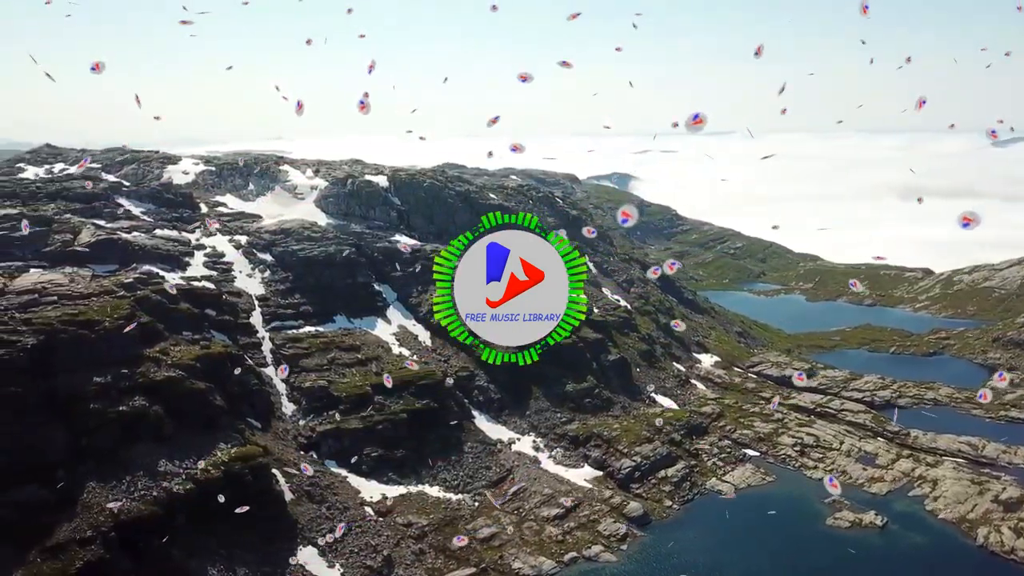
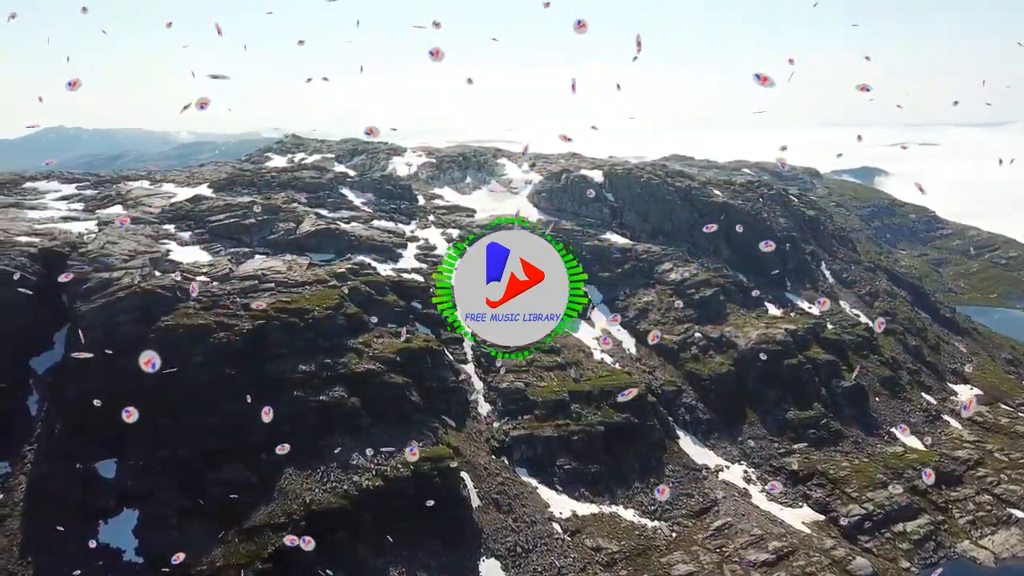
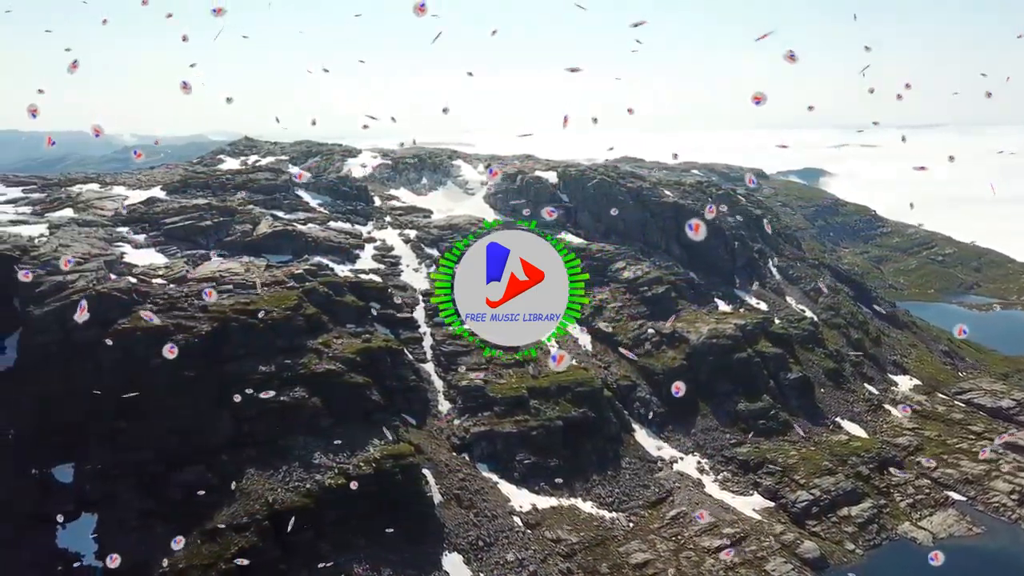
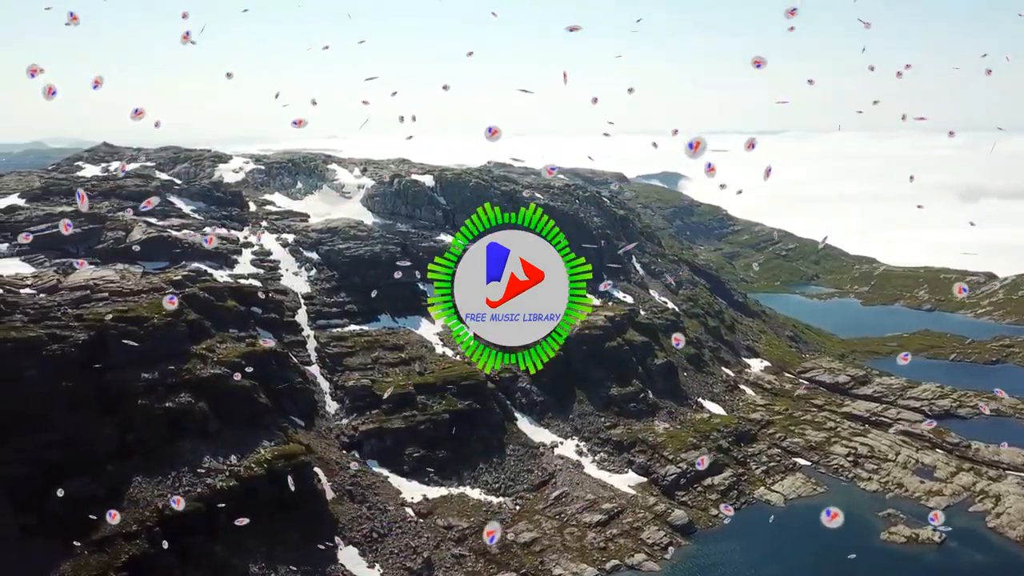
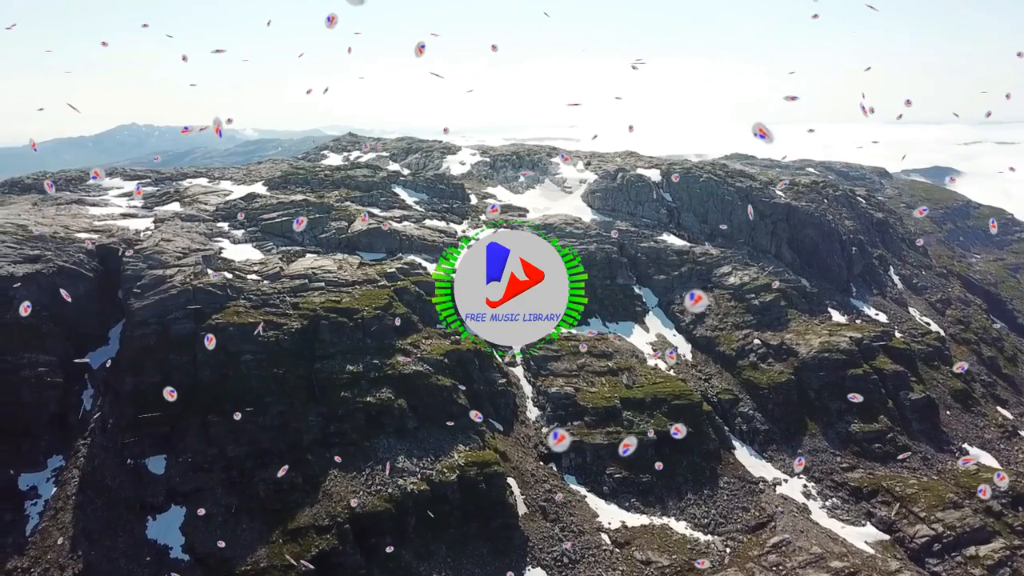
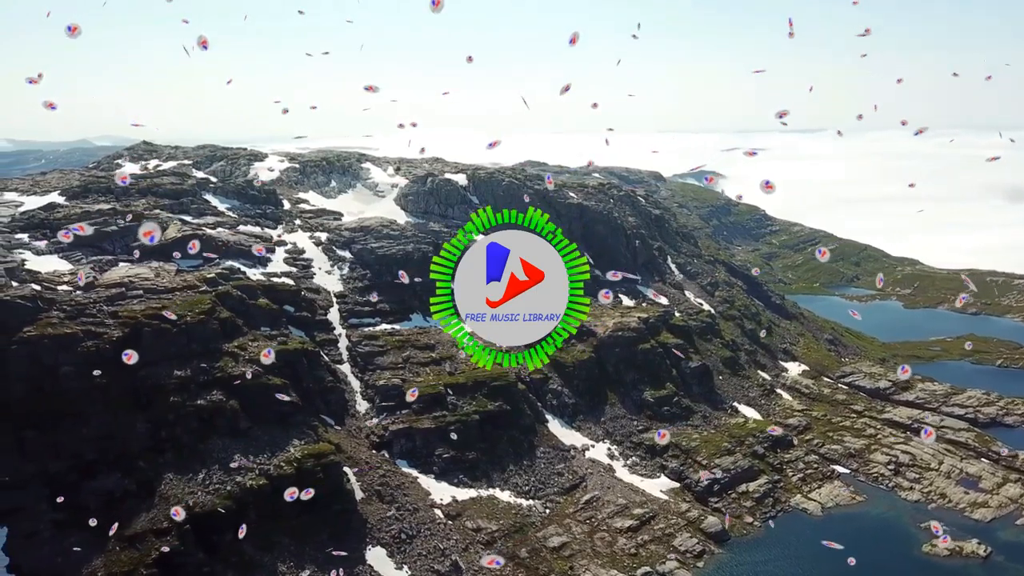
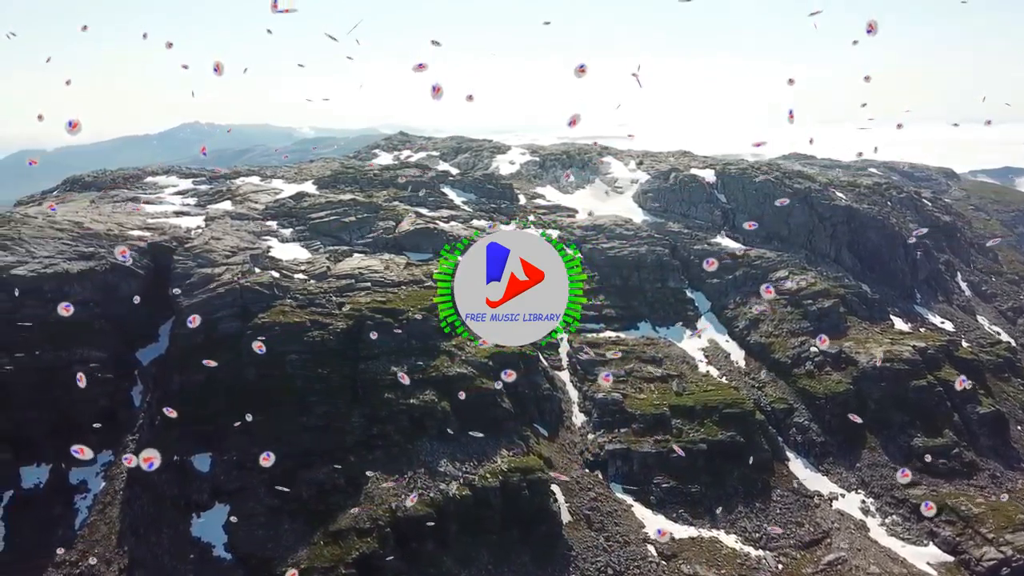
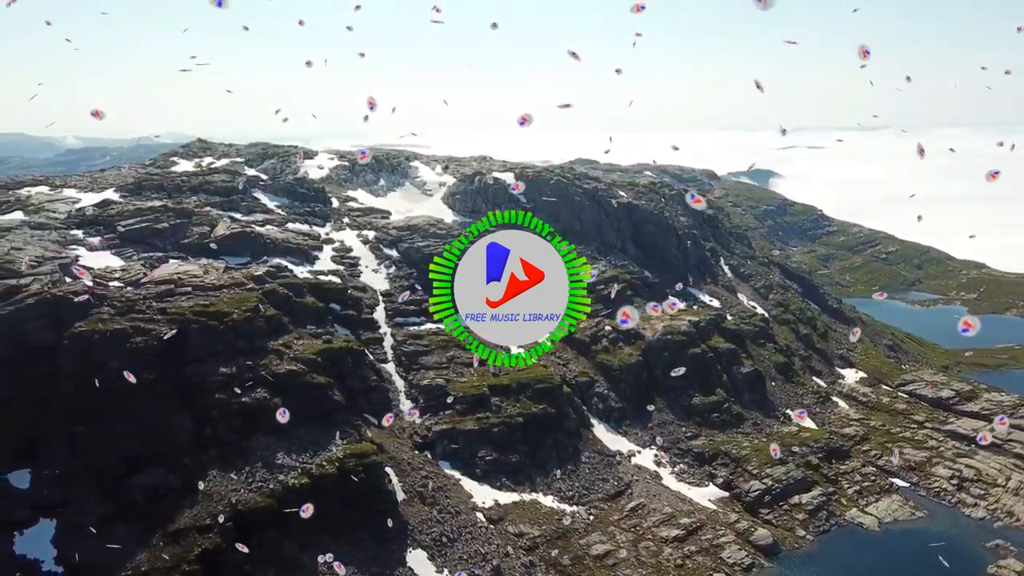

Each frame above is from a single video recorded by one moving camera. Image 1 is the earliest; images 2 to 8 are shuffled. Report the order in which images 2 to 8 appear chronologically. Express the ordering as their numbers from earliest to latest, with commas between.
4, 6, 8, 3, 2, 5, 7
